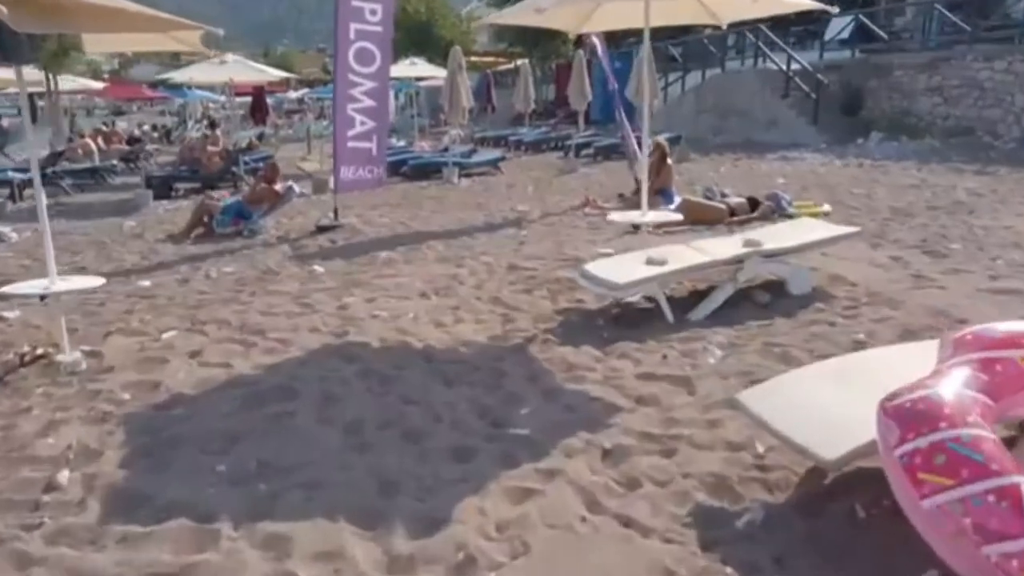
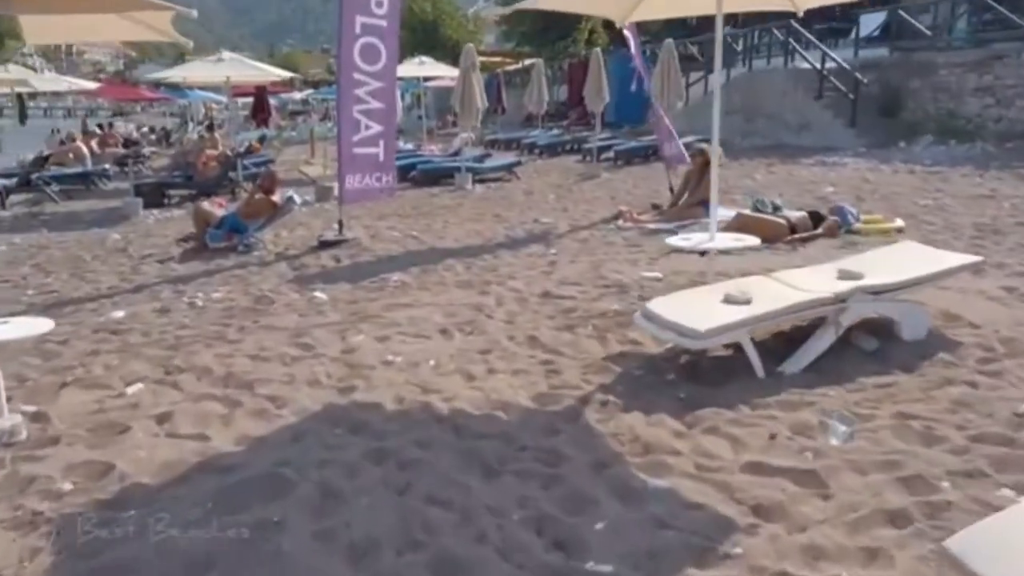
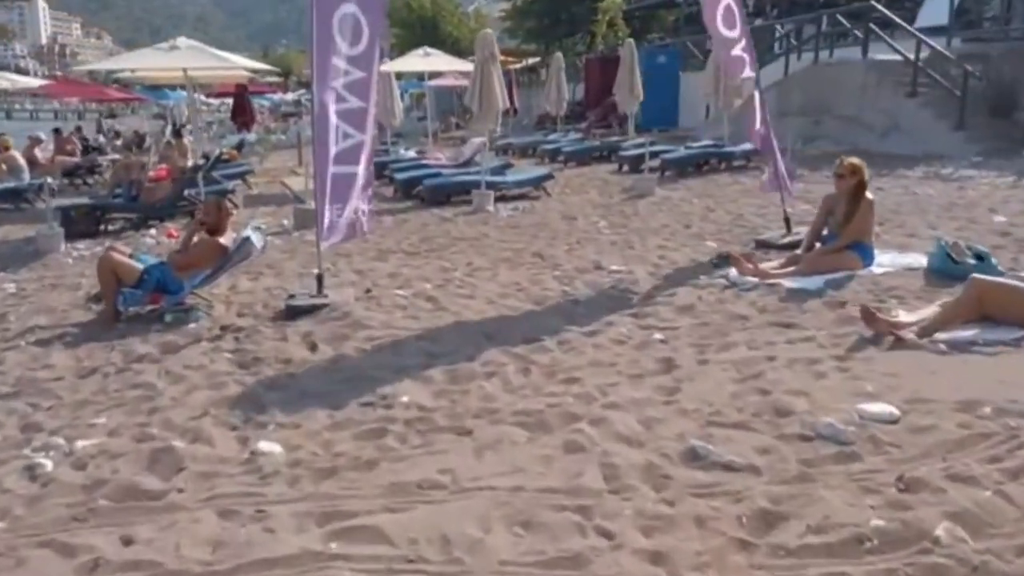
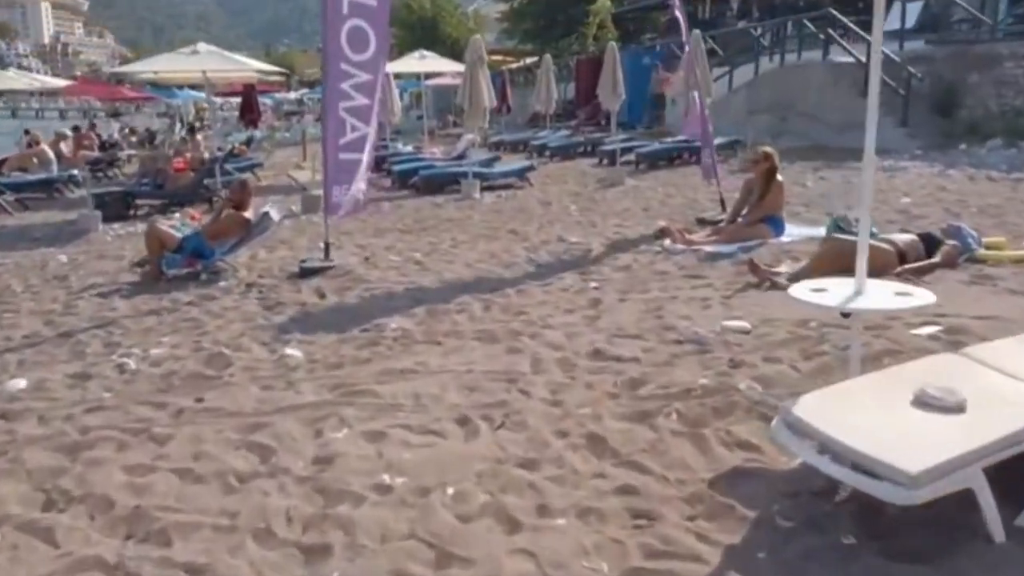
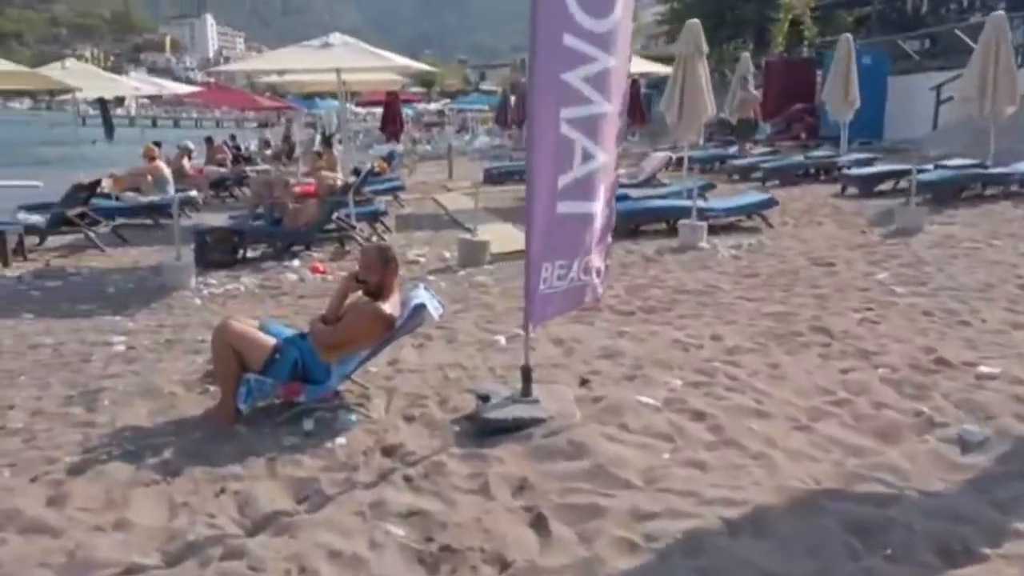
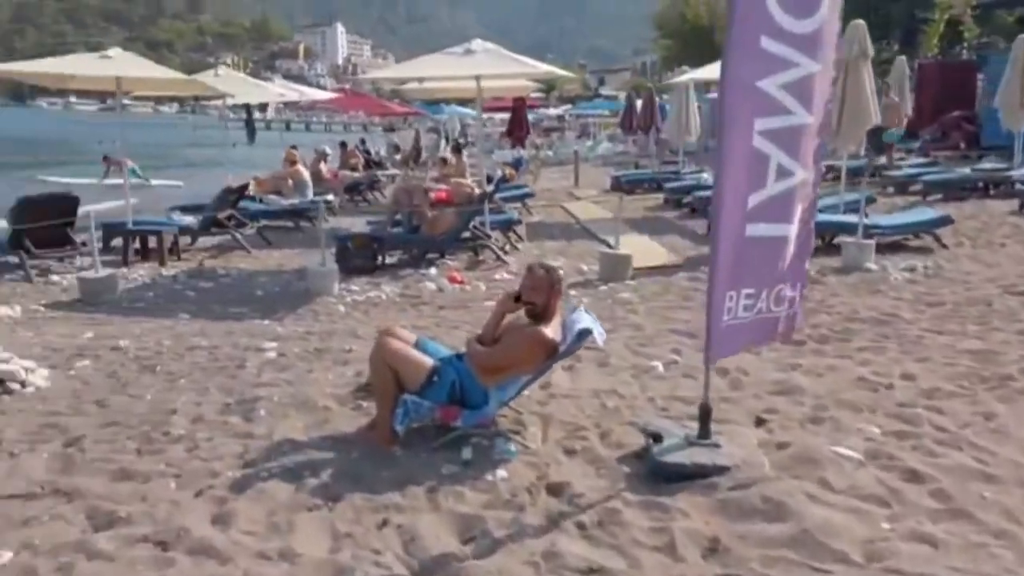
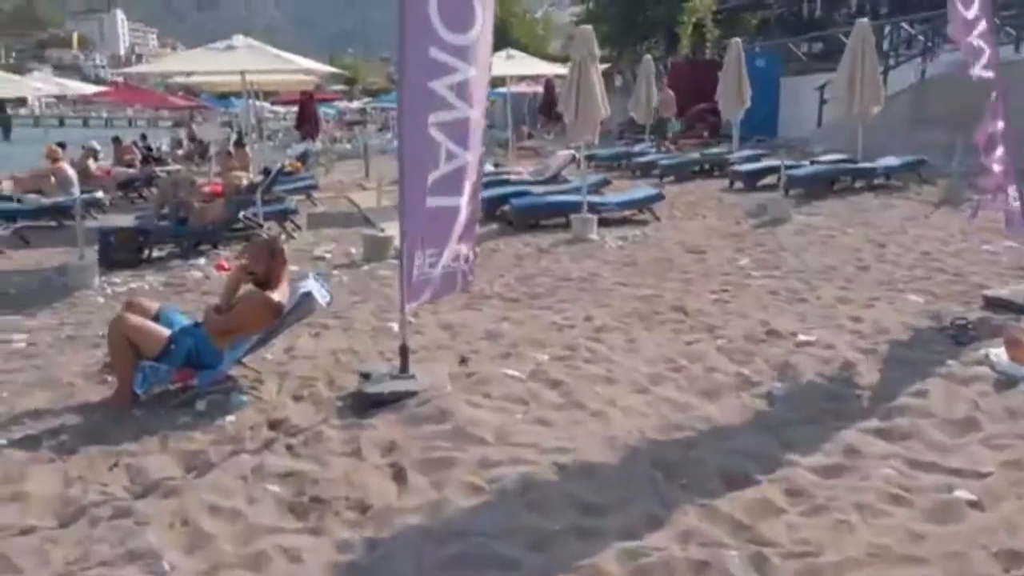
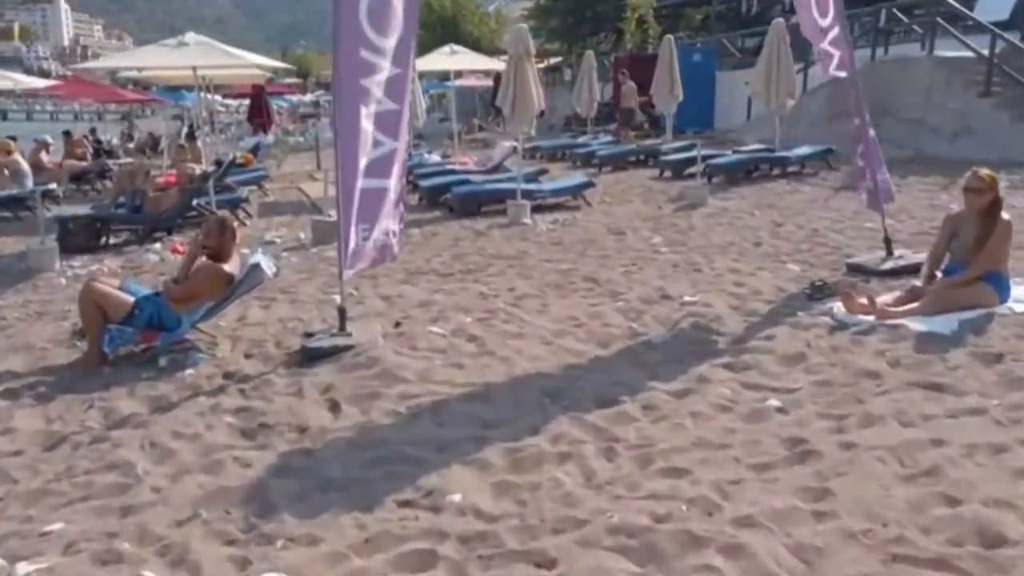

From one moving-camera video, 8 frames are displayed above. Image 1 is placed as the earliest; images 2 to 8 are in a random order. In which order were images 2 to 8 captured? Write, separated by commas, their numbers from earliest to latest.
2, 4, 3, 8, 7, 5, 6
